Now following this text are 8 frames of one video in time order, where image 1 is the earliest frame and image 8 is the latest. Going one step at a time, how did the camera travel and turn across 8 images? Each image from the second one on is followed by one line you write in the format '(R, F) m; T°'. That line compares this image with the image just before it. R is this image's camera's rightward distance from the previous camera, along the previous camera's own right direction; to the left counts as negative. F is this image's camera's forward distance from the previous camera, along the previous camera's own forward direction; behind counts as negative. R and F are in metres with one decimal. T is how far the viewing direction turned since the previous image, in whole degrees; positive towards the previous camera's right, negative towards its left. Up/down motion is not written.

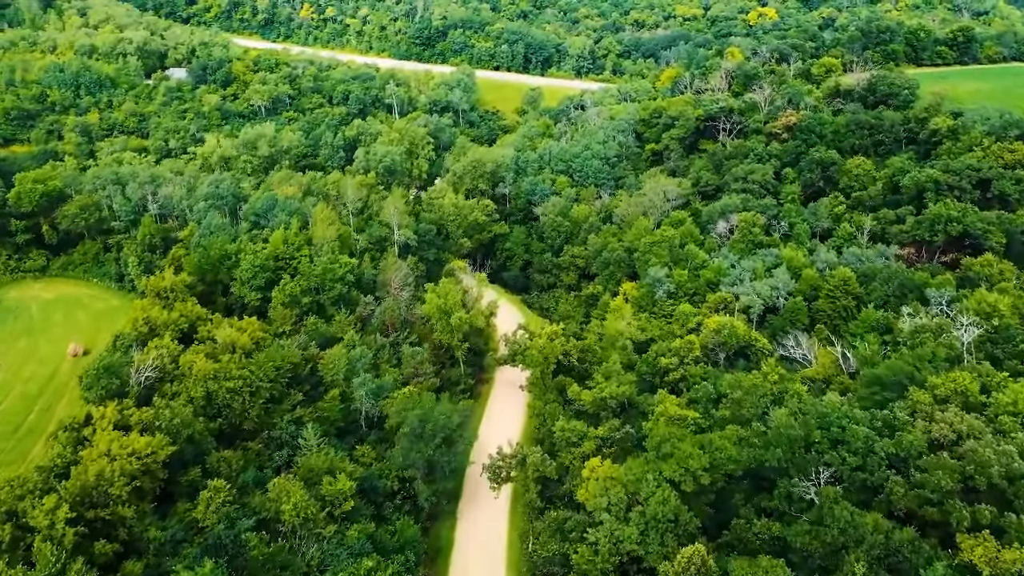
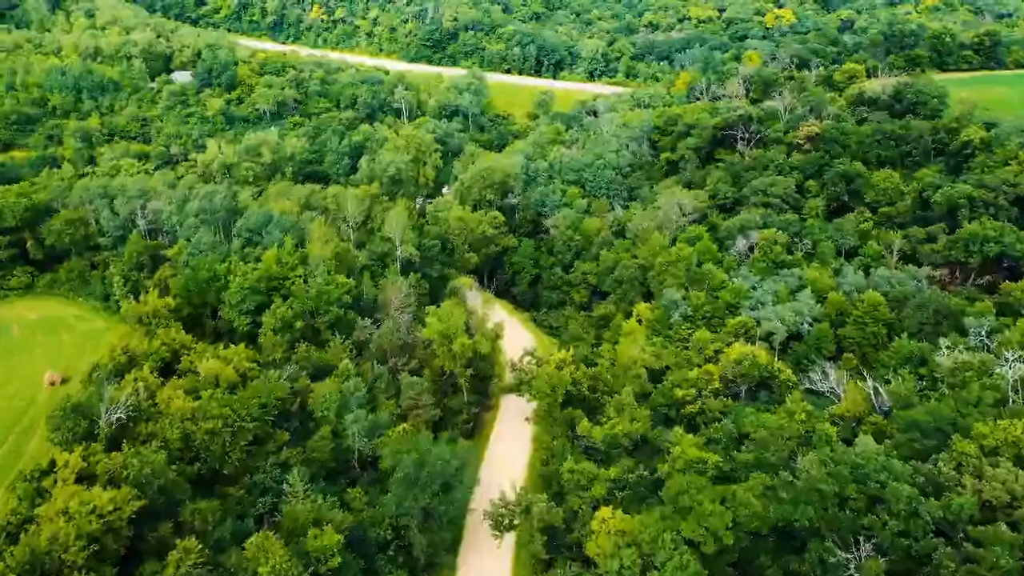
(+0.4, +3.8) m; -1°
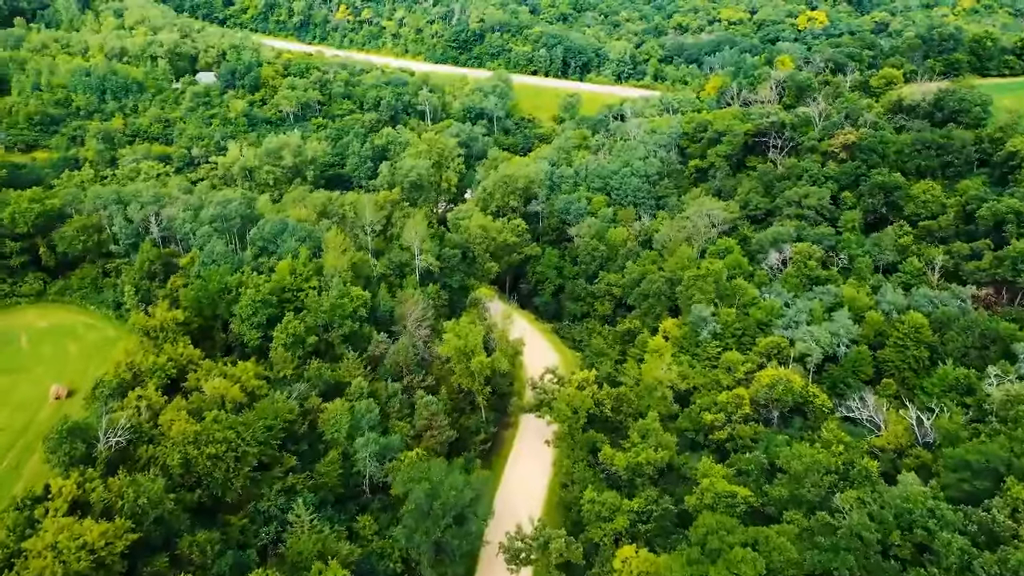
(+0.2, +2.4) m; -2°
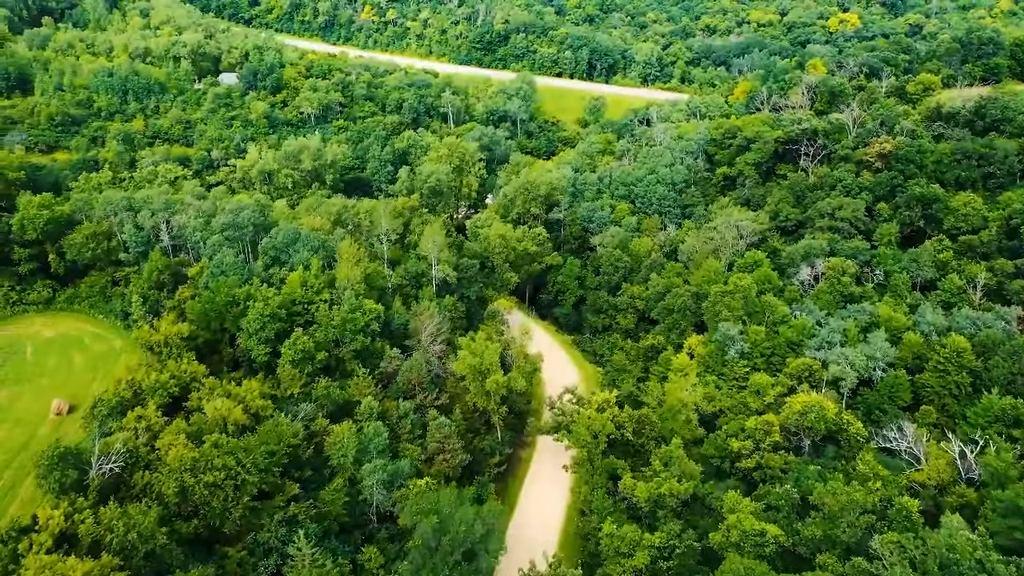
(+0.3, +2.4) m; -2°
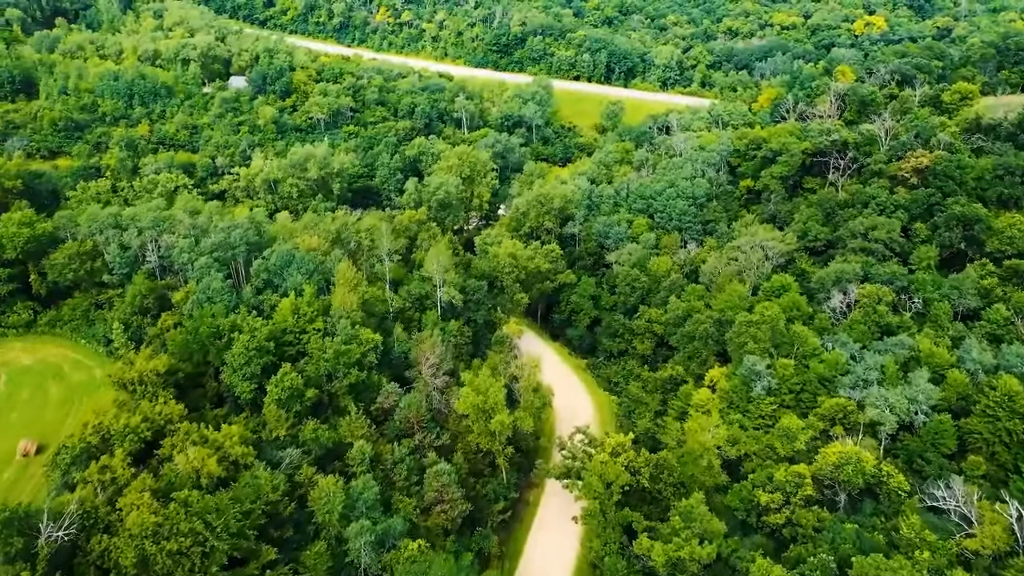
(+0.6, +4.4) m; -1°
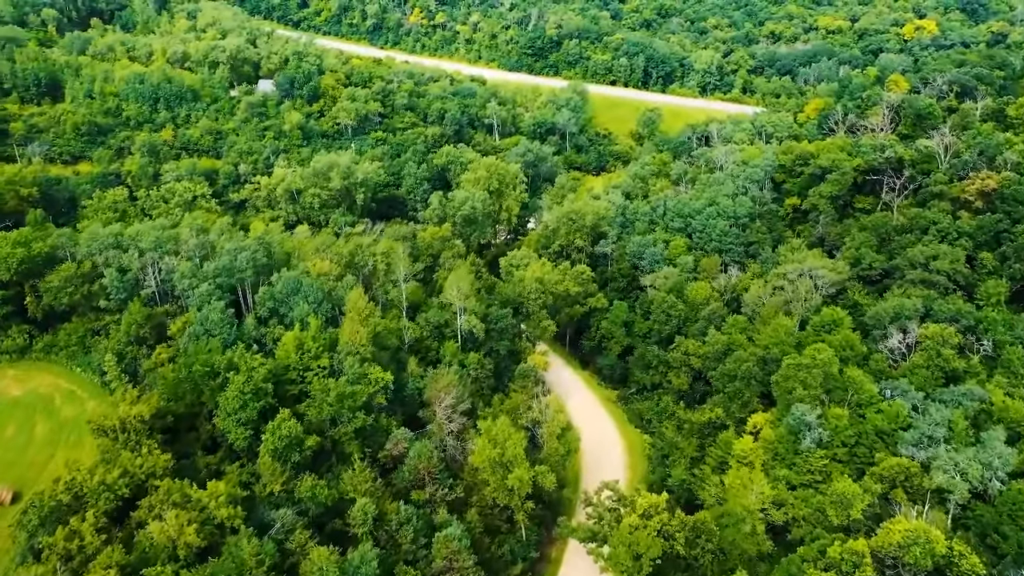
(+0.5, +4.9) m; -2°
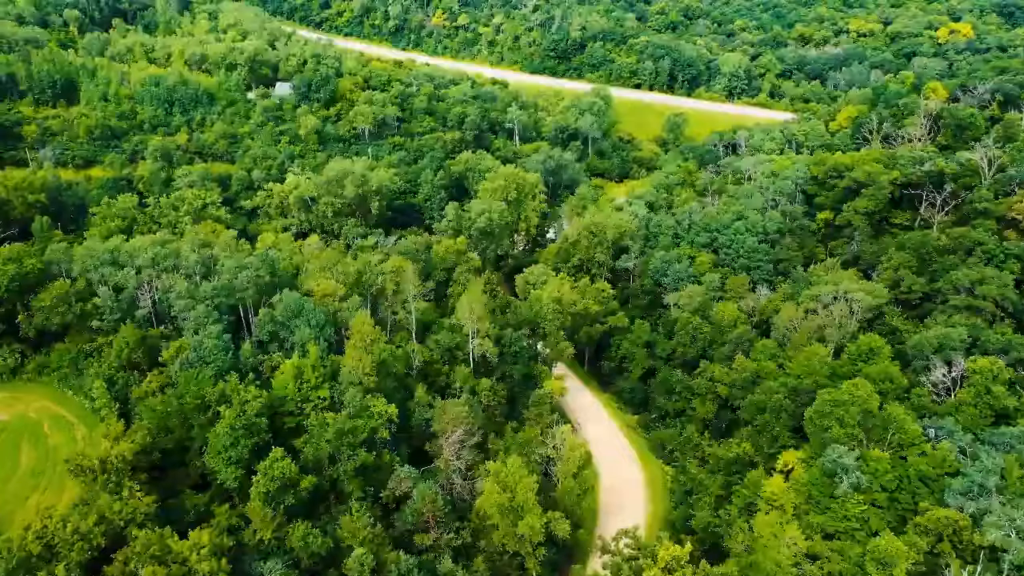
(+0.4, +3.4) m; -2°
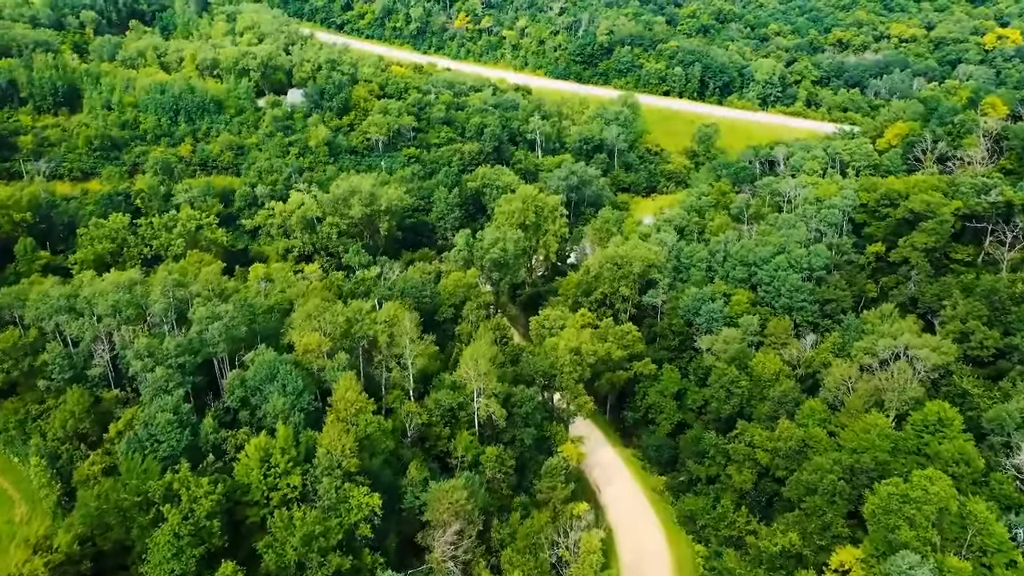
(+0.8, +7.3) m; -2°
